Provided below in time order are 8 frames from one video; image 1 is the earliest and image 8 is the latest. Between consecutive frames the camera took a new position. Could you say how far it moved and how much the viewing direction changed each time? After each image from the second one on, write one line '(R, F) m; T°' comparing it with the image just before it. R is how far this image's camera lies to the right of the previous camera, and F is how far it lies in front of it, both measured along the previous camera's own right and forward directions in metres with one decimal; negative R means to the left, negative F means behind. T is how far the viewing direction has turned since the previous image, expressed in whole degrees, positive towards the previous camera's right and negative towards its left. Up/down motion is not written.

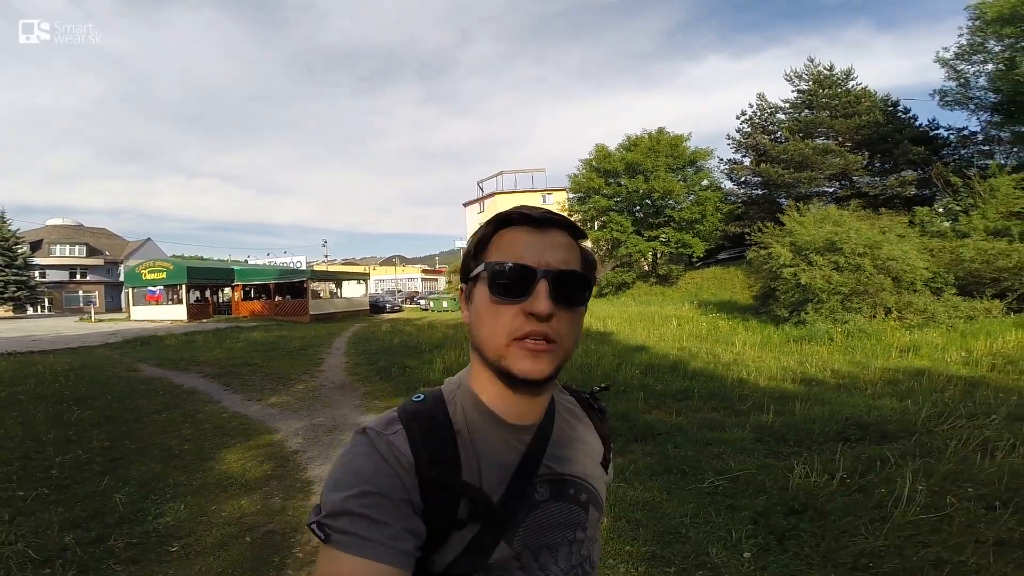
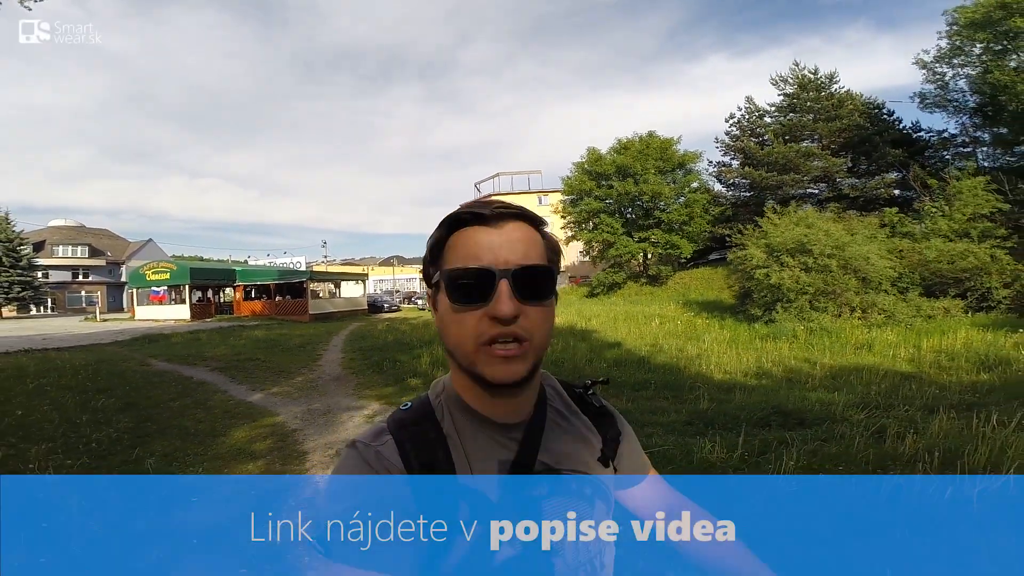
(+0.3, -0.7) m; 0°
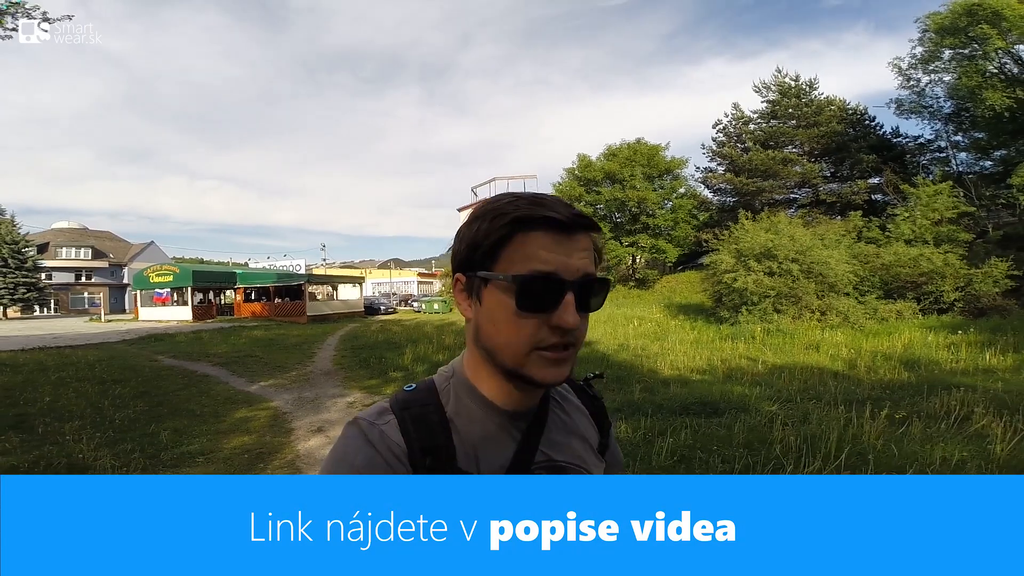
(+0.4, -0.9) m; 0°
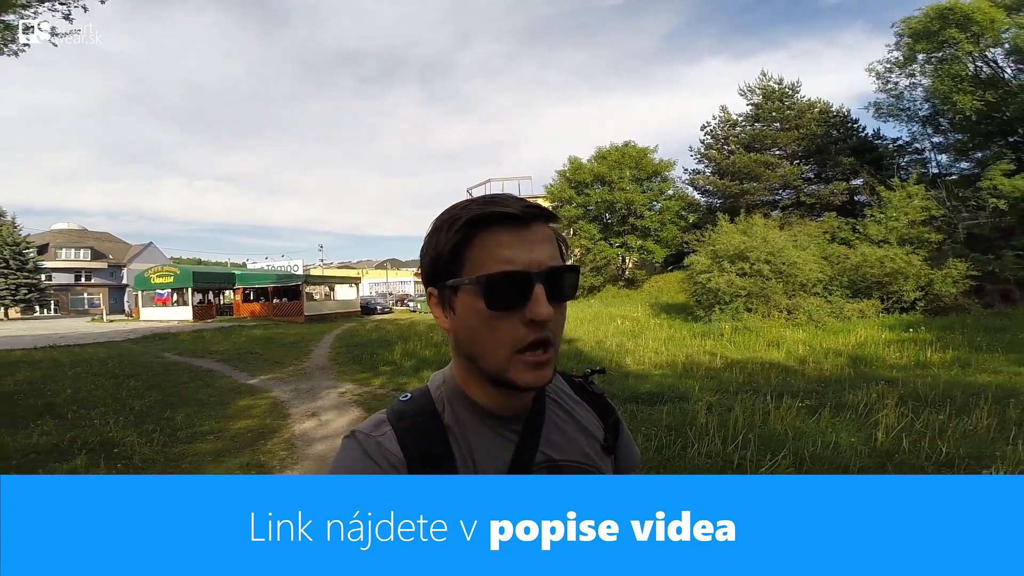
(+0.3, -0.7) m; 0°
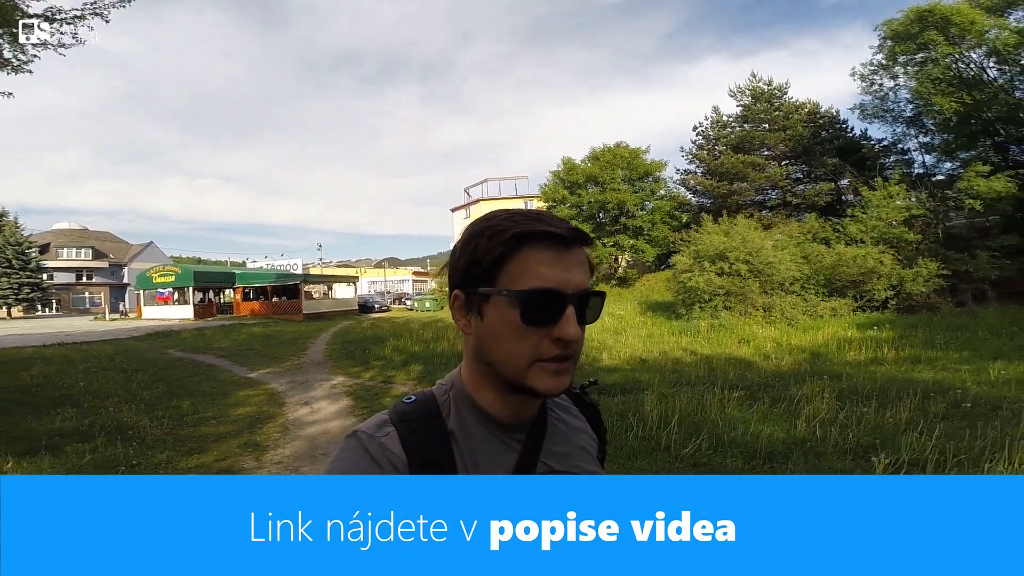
(+0.3, -0.6) m; 0°
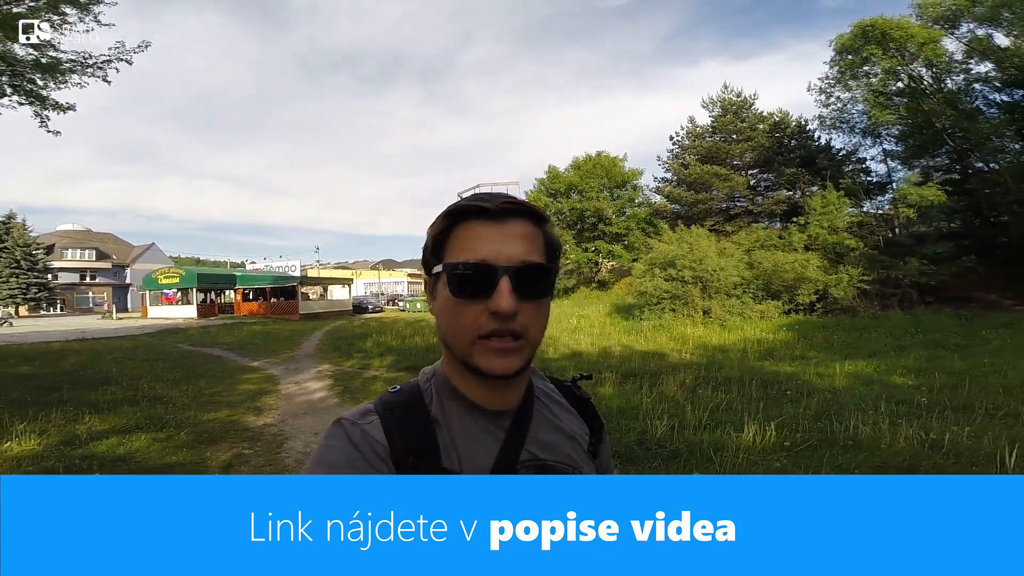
(+0.8, -1.8) m; 0°
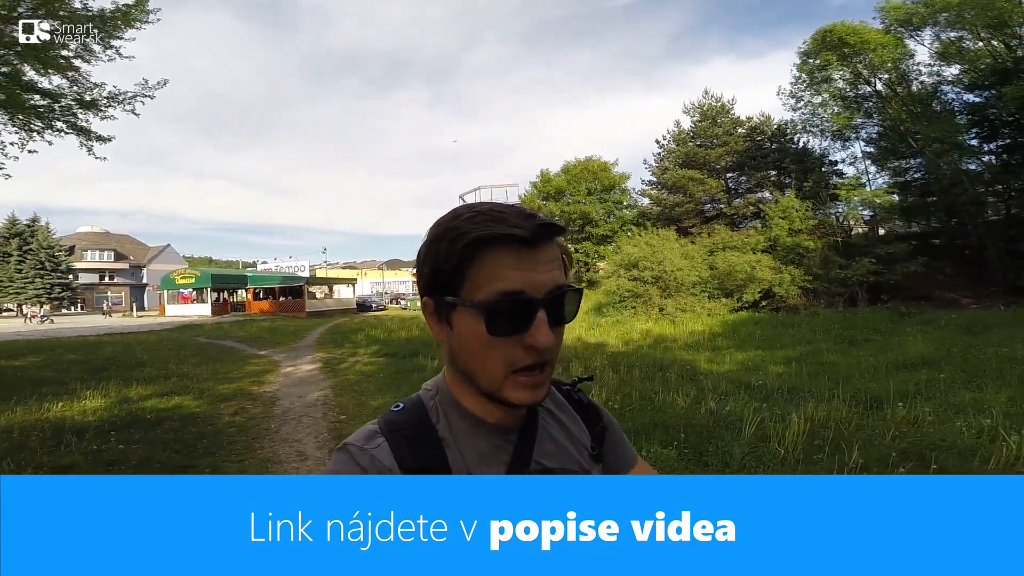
(+1.0, -1.9) m; -1°
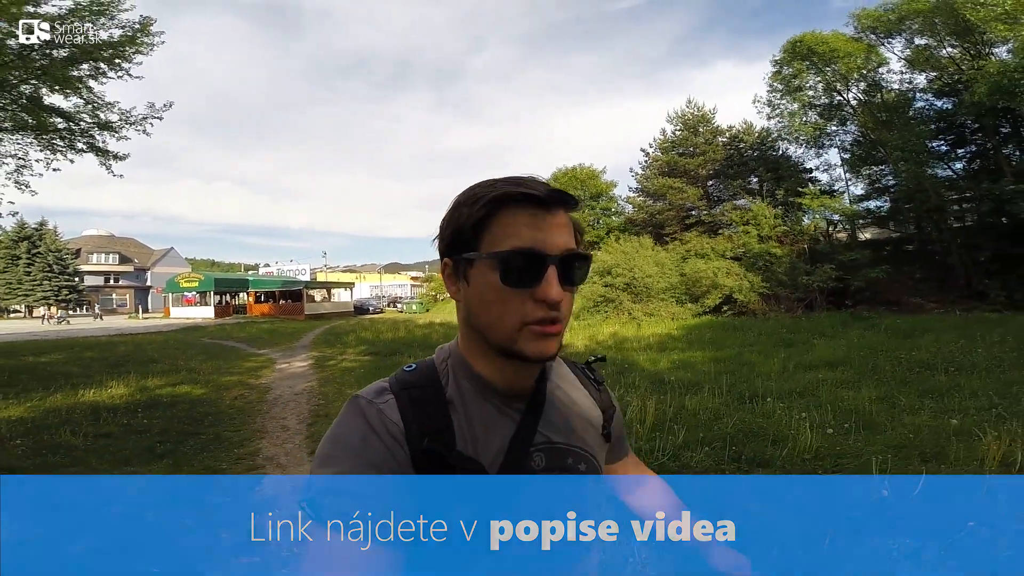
(+0.7, -1.4) m; 0°
